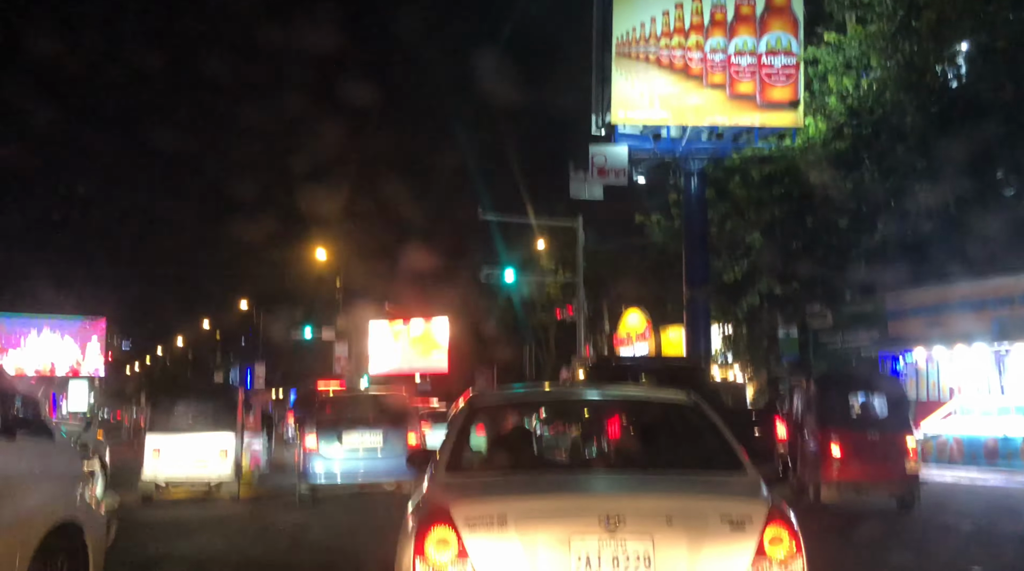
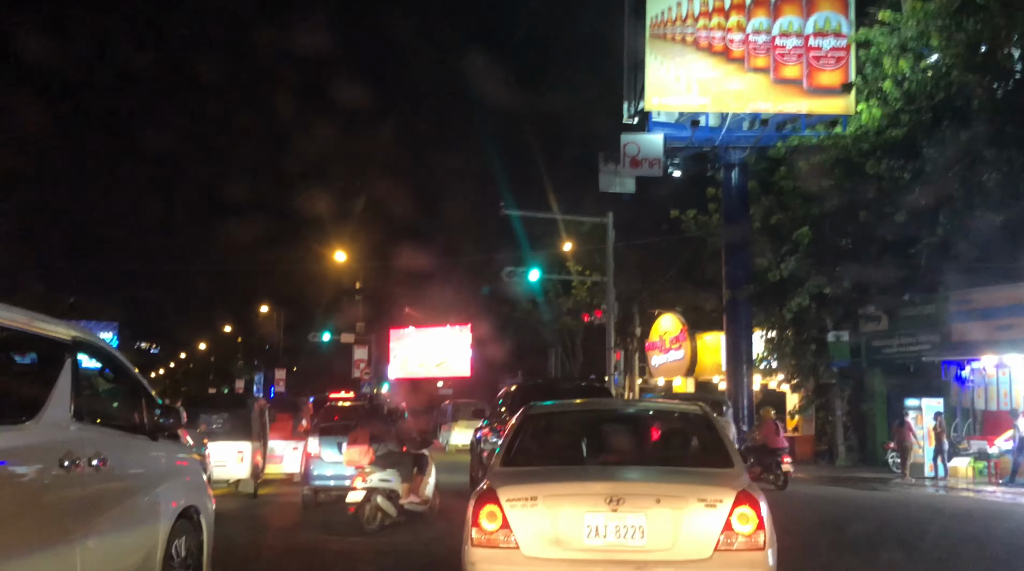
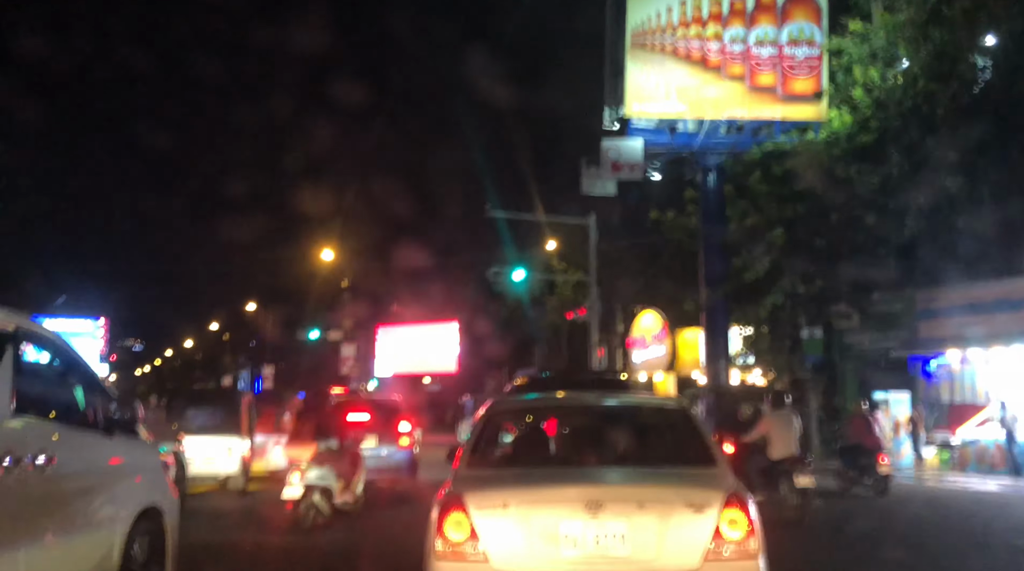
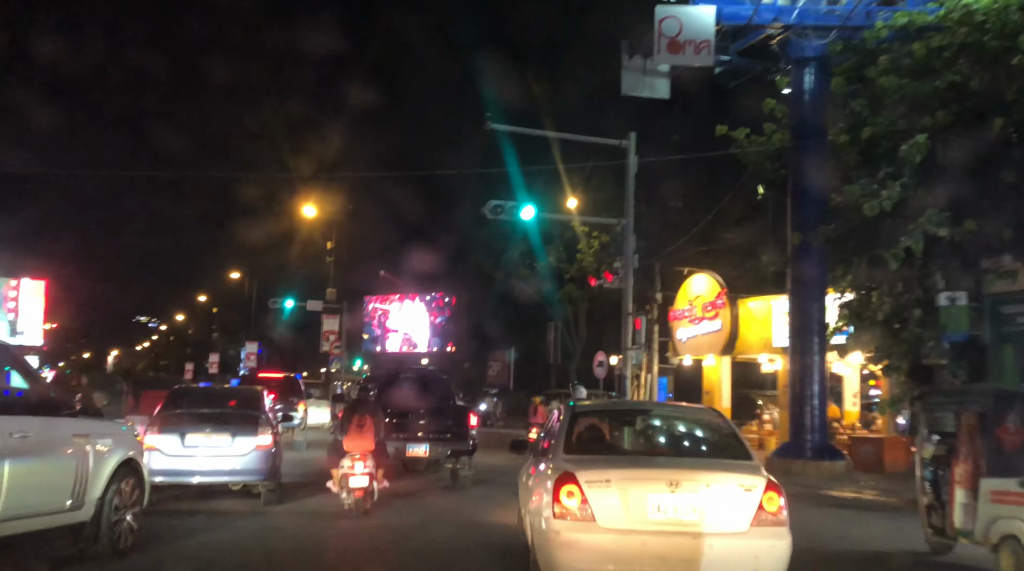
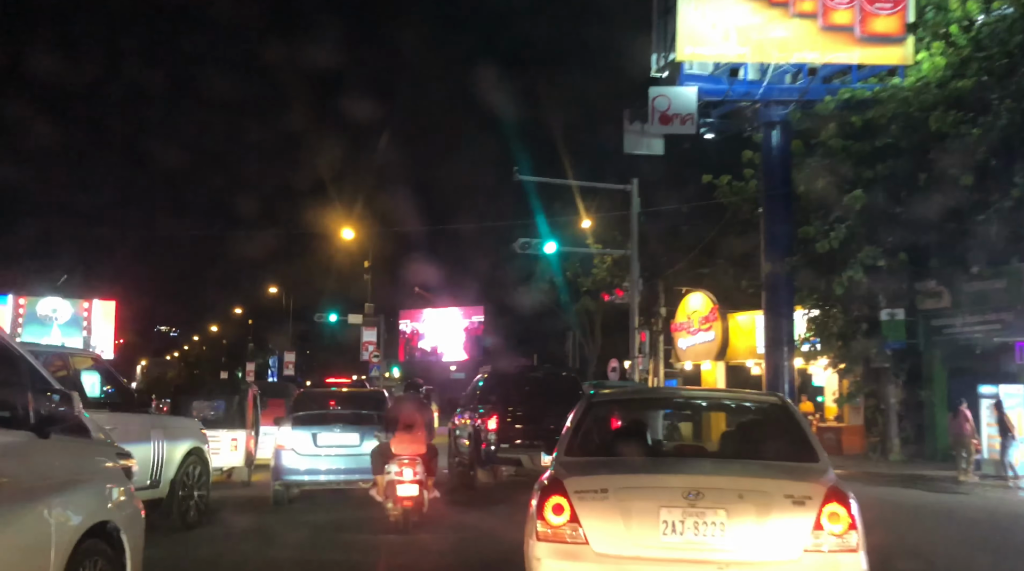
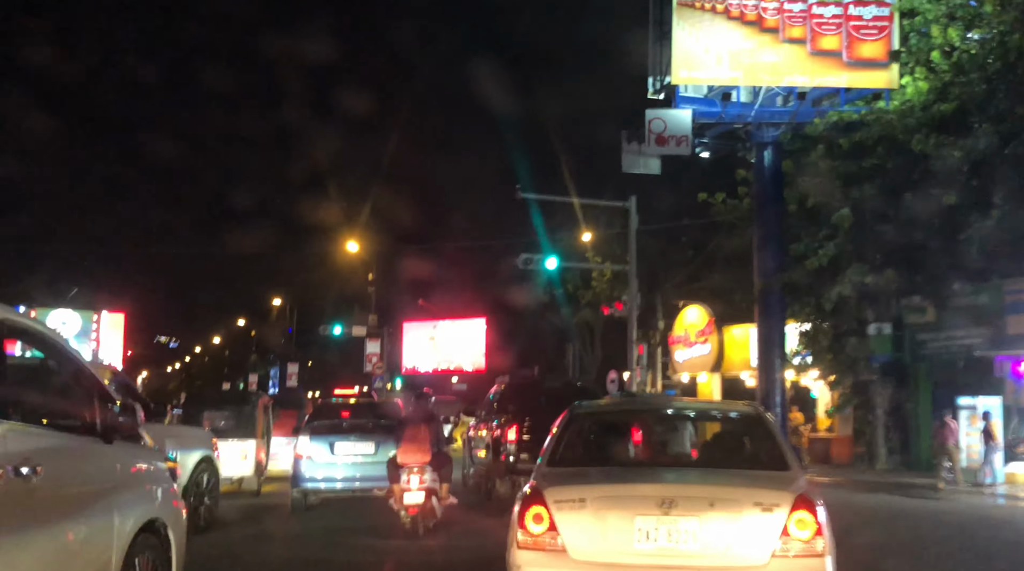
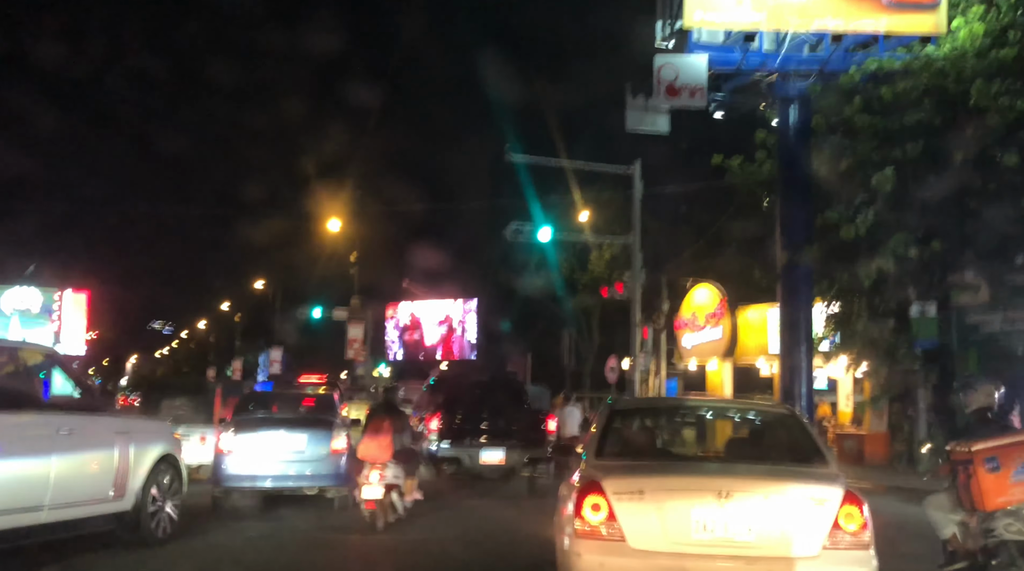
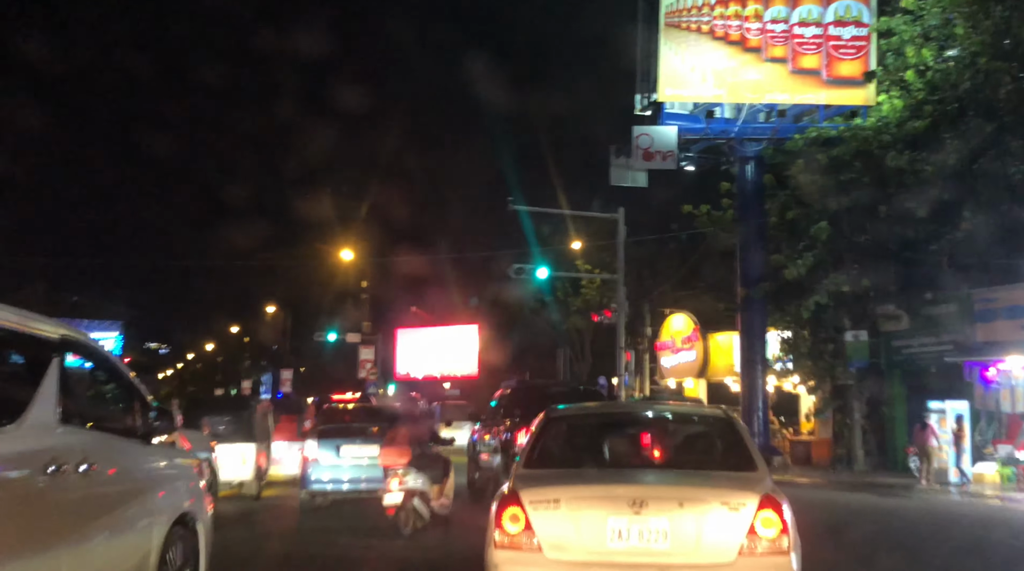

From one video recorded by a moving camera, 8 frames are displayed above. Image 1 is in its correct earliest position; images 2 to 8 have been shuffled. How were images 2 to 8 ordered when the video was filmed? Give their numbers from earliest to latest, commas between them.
3, 2, 8, 6, 5, 7, 4
